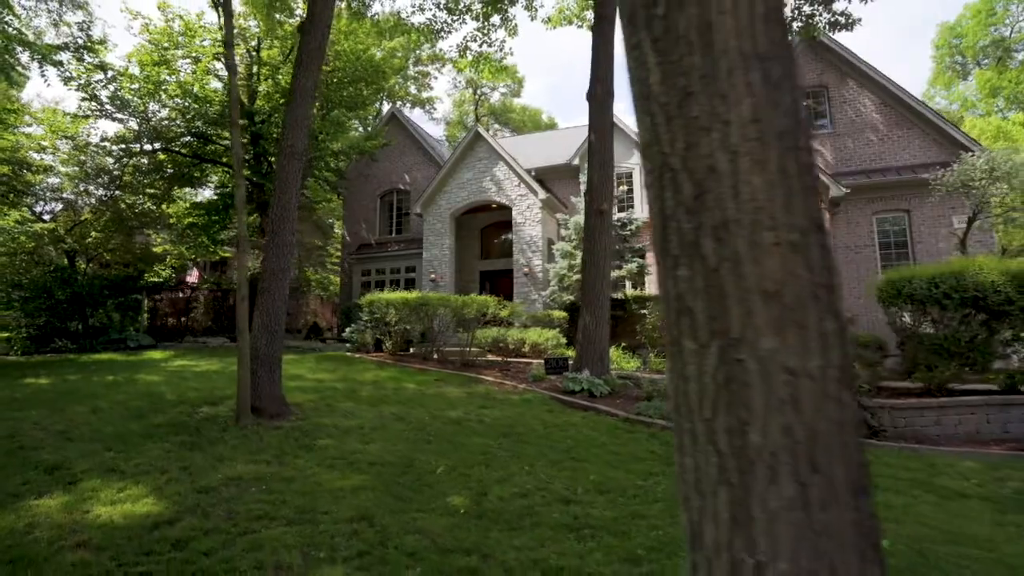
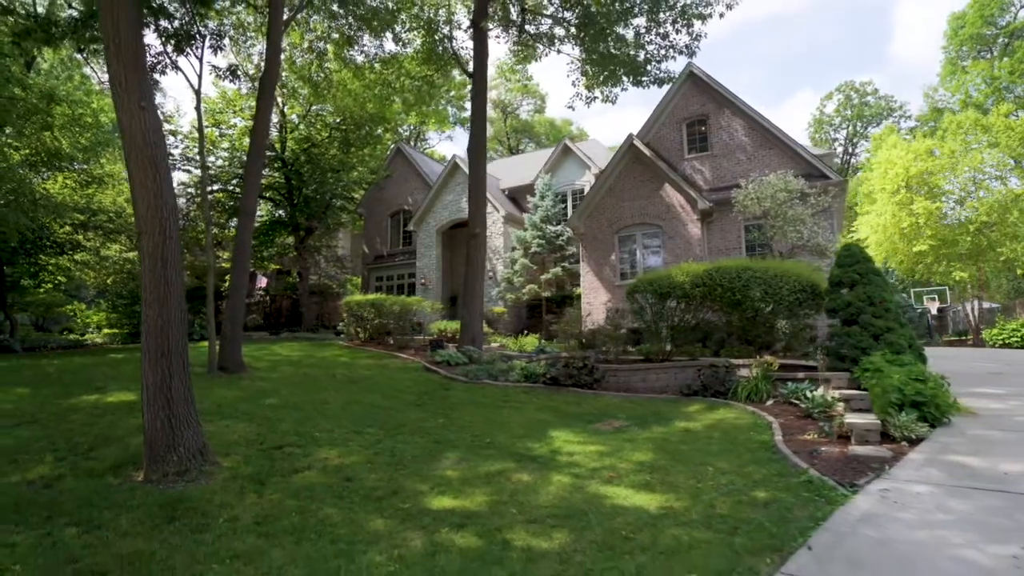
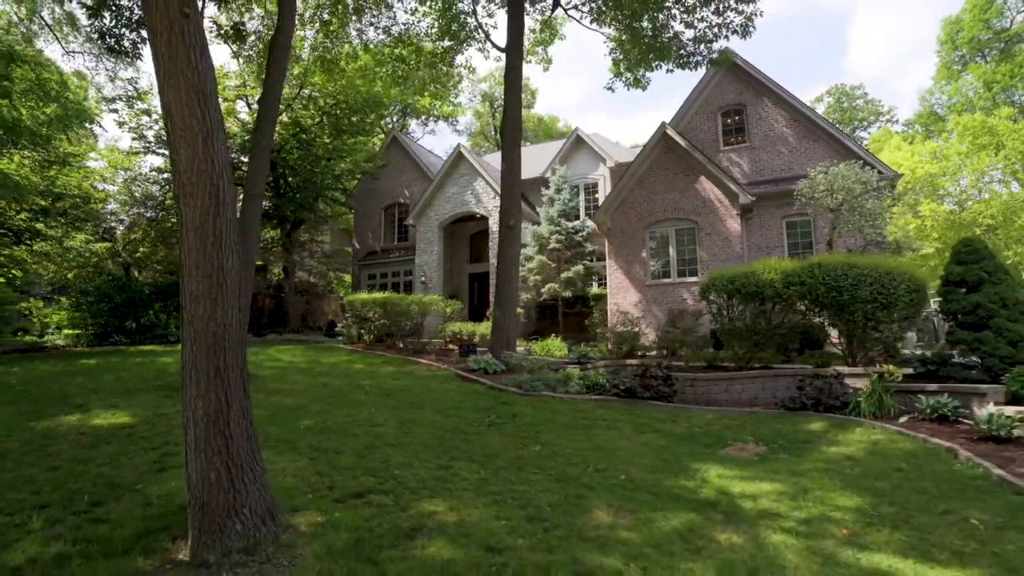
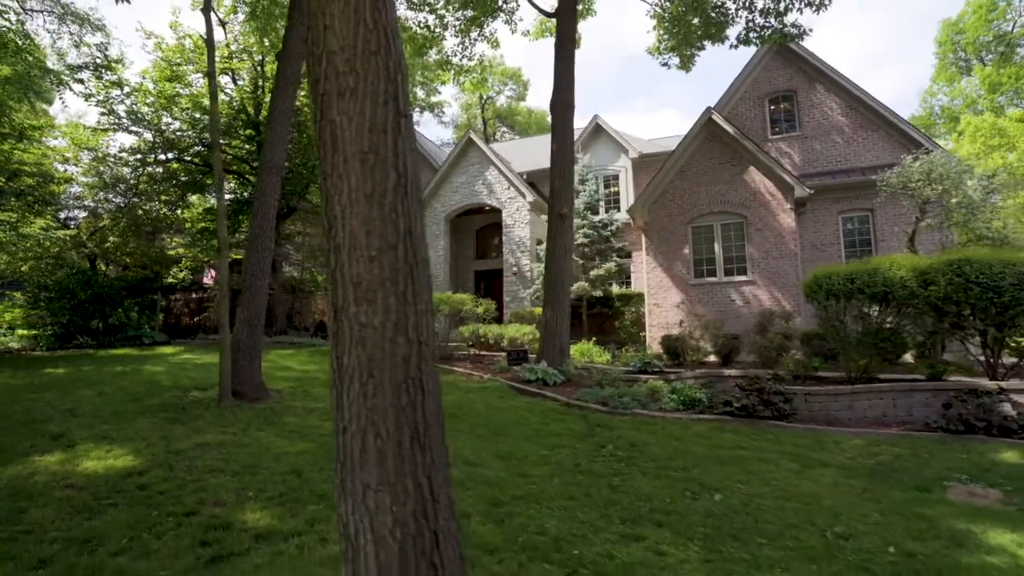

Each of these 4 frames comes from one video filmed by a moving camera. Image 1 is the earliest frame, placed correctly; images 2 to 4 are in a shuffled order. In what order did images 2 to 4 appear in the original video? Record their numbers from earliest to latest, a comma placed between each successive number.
4, 3, 2
